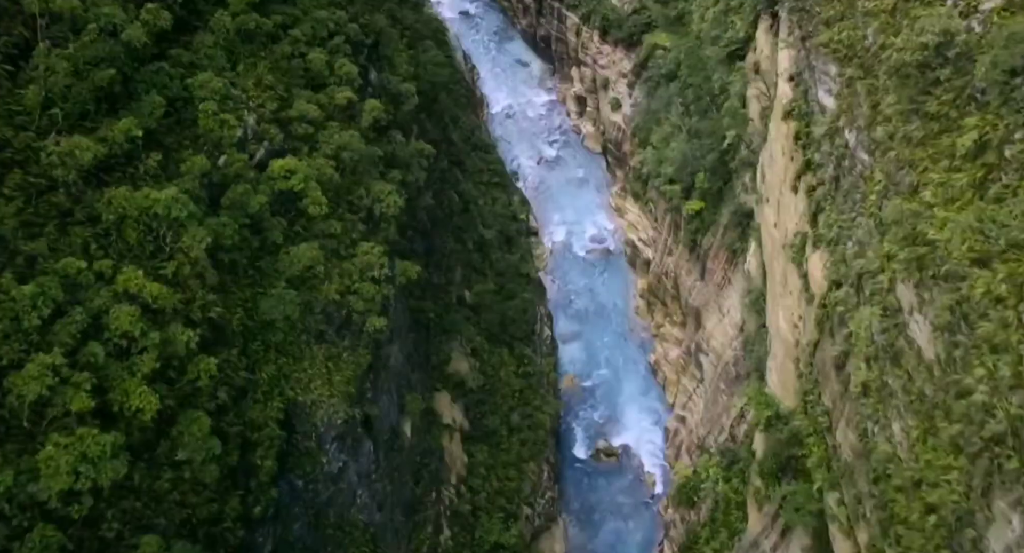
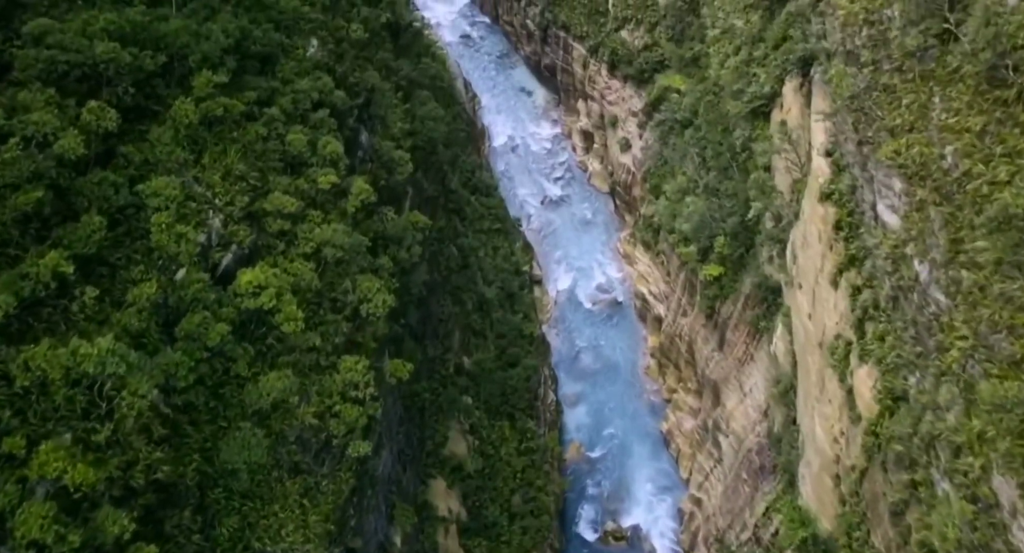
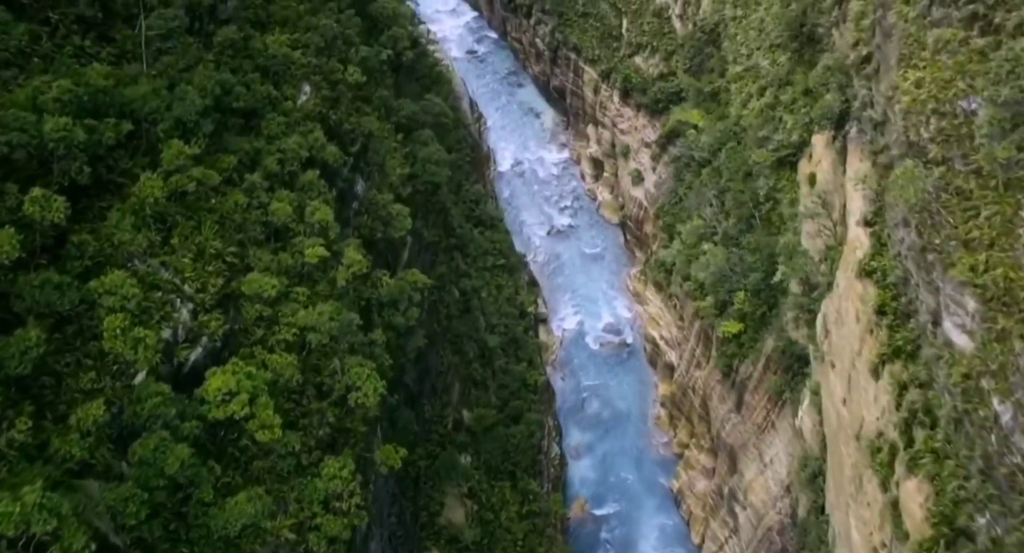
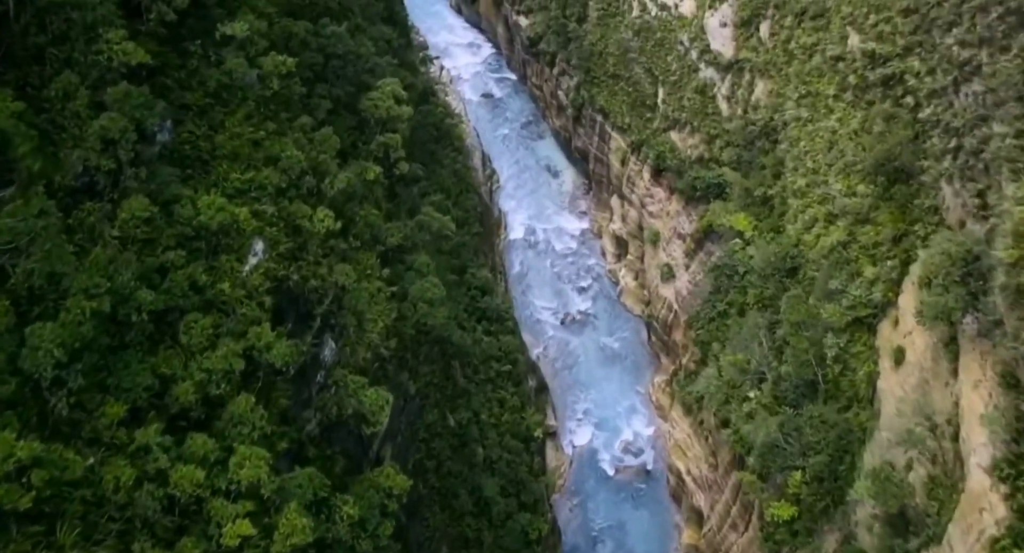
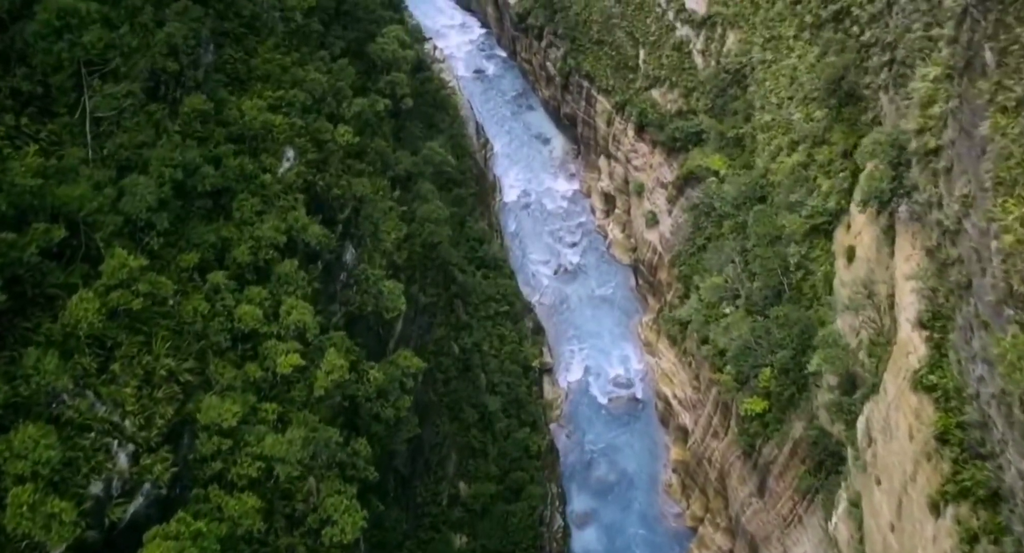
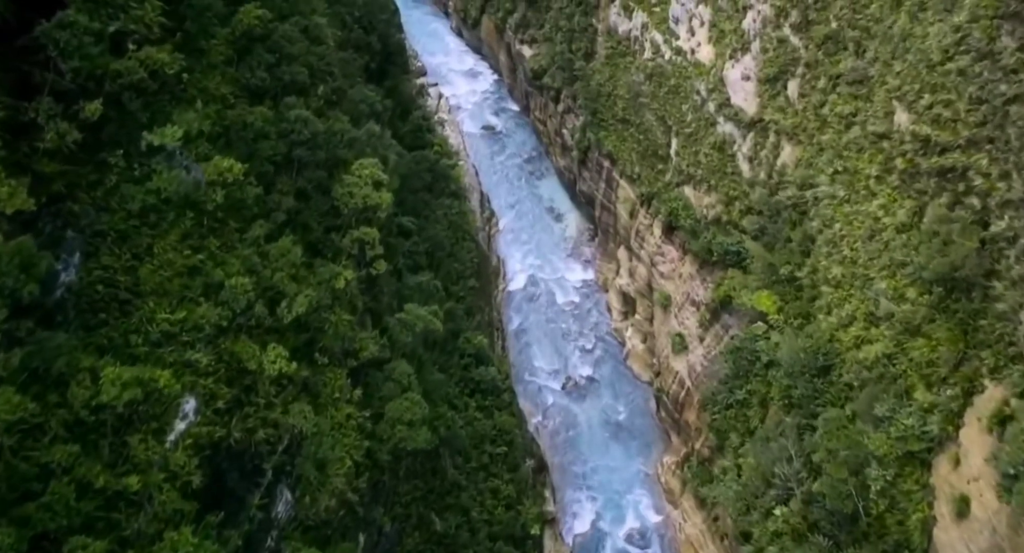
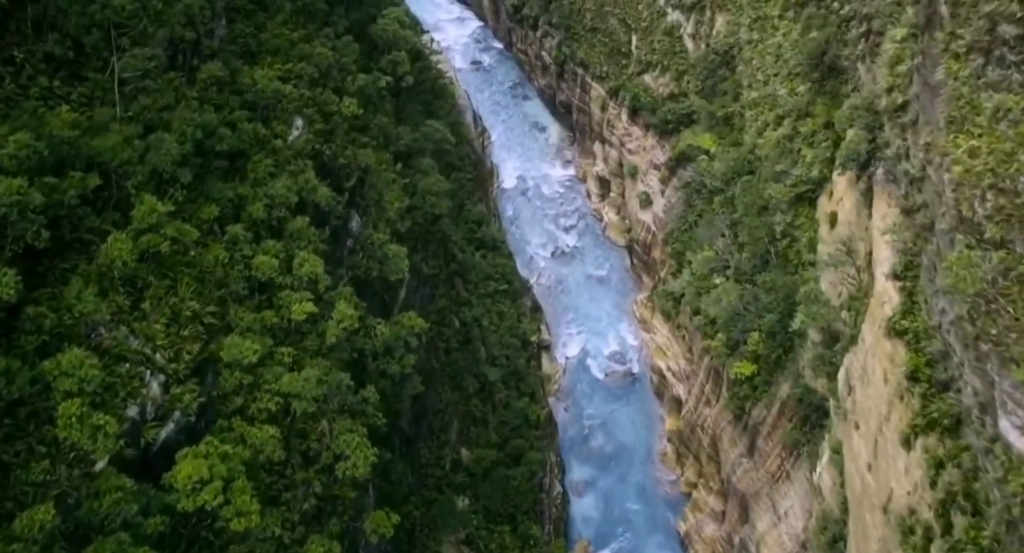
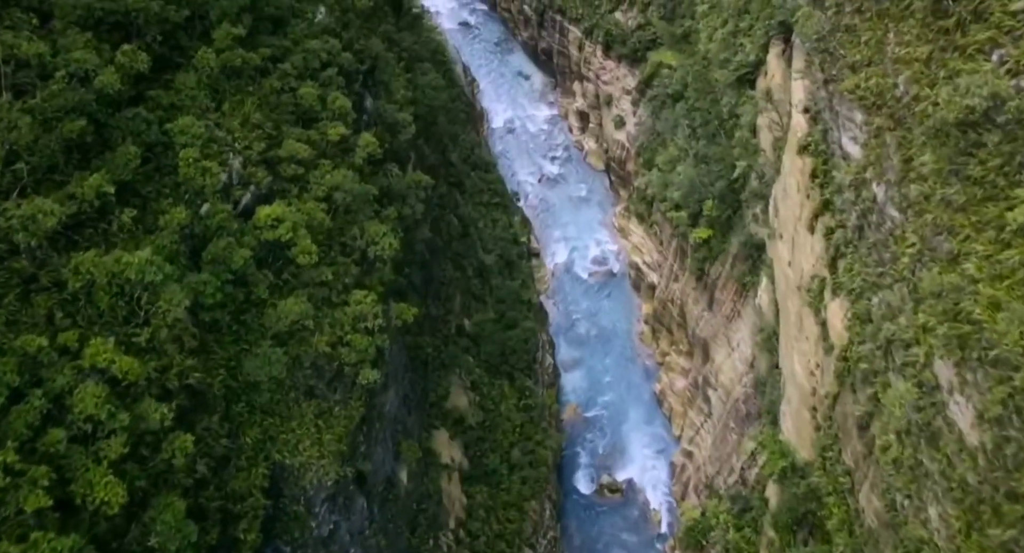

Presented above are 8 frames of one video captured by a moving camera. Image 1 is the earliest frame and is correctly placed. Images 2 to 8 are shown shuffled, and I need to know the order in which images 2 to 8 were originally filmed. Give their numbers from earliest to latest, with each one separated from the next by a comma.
8, 2, 3, 7, 5, 4, 6
